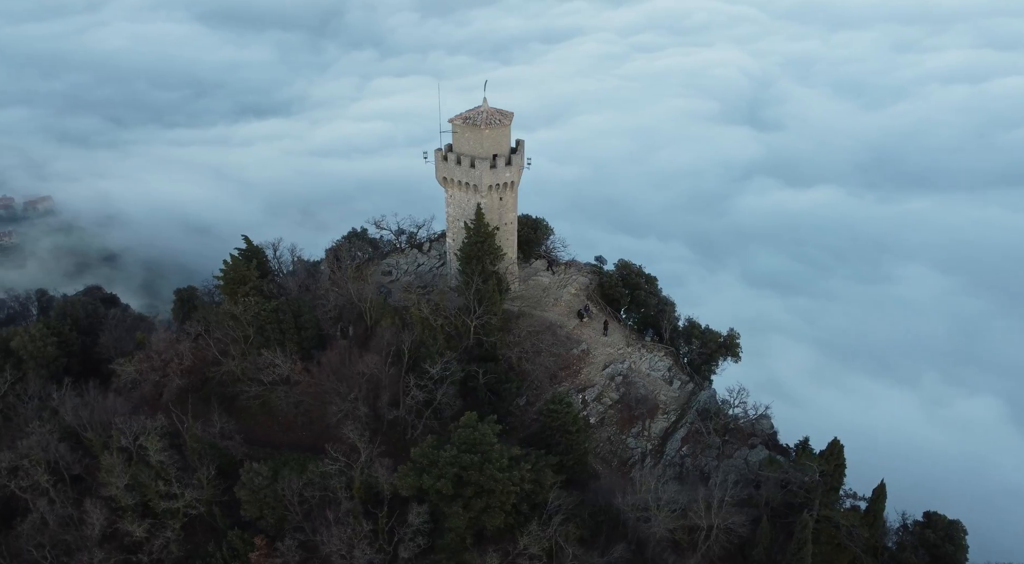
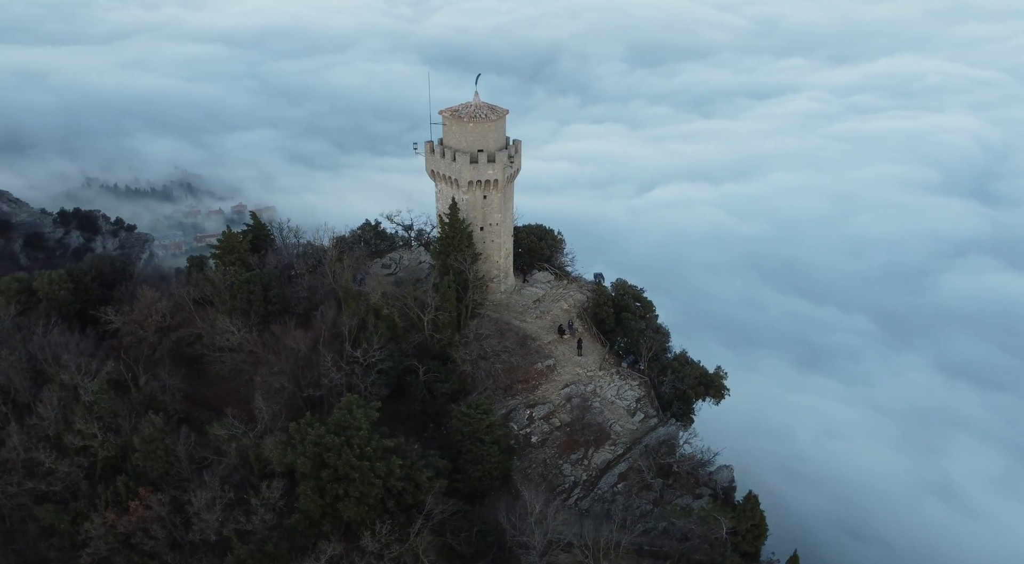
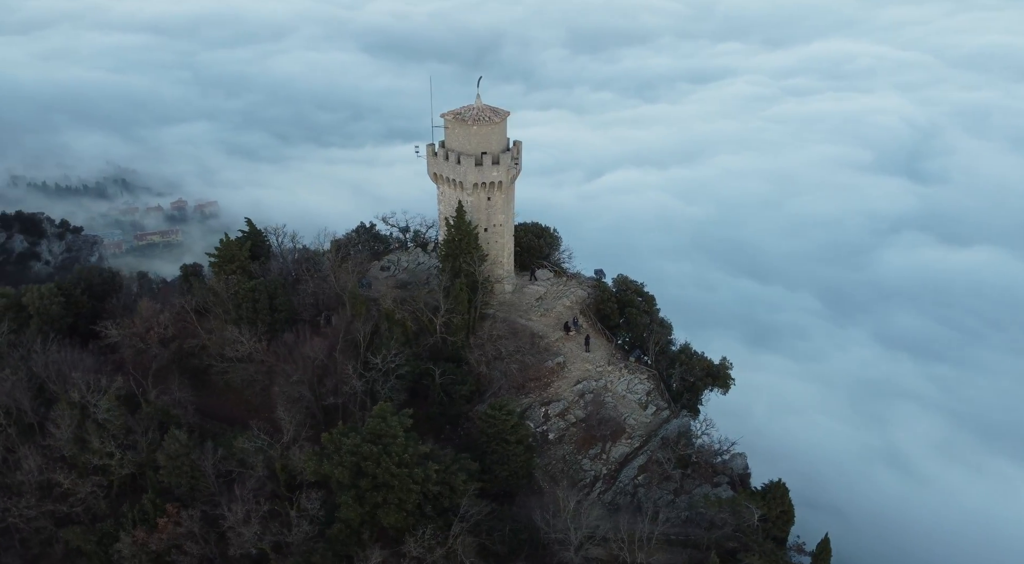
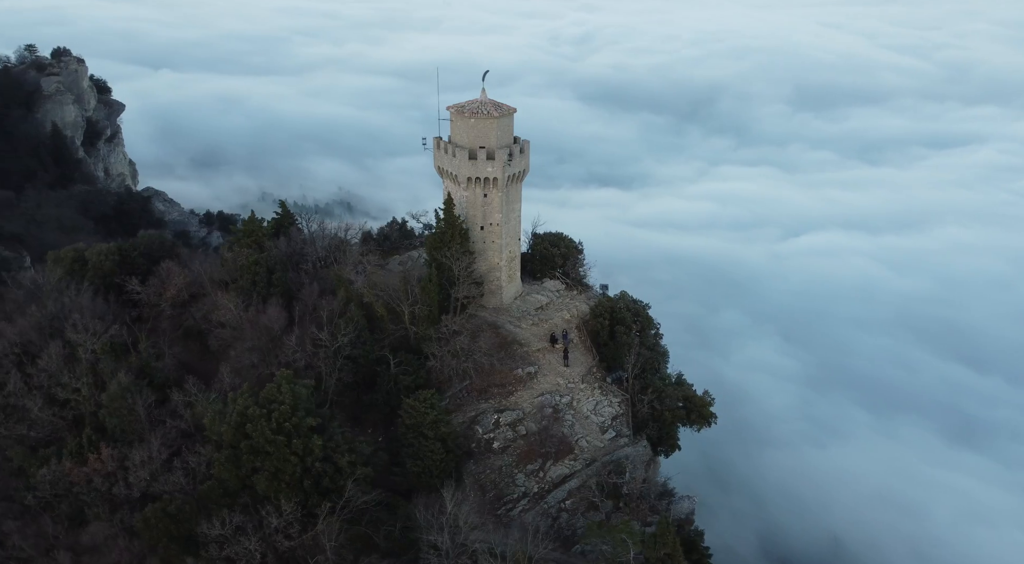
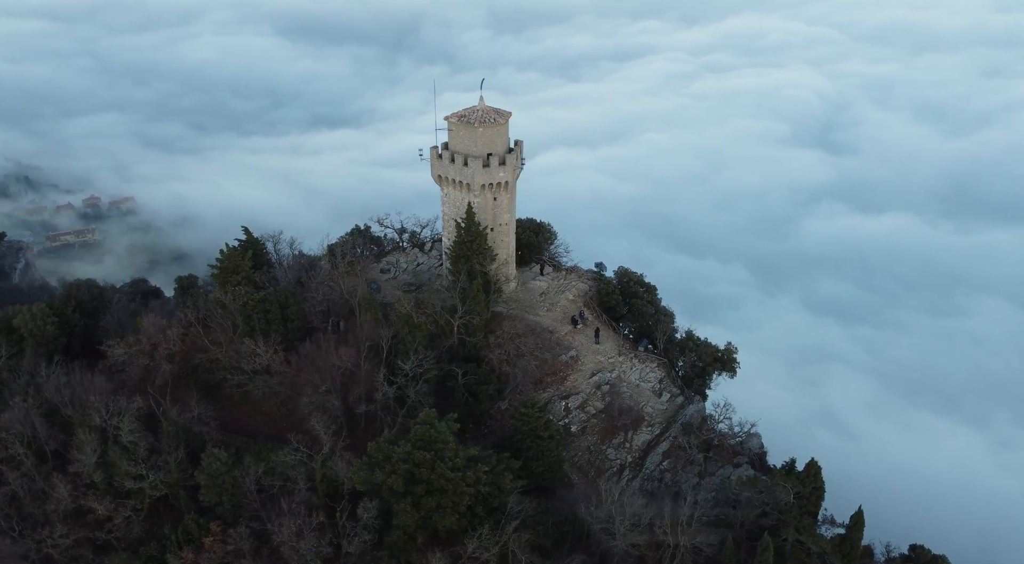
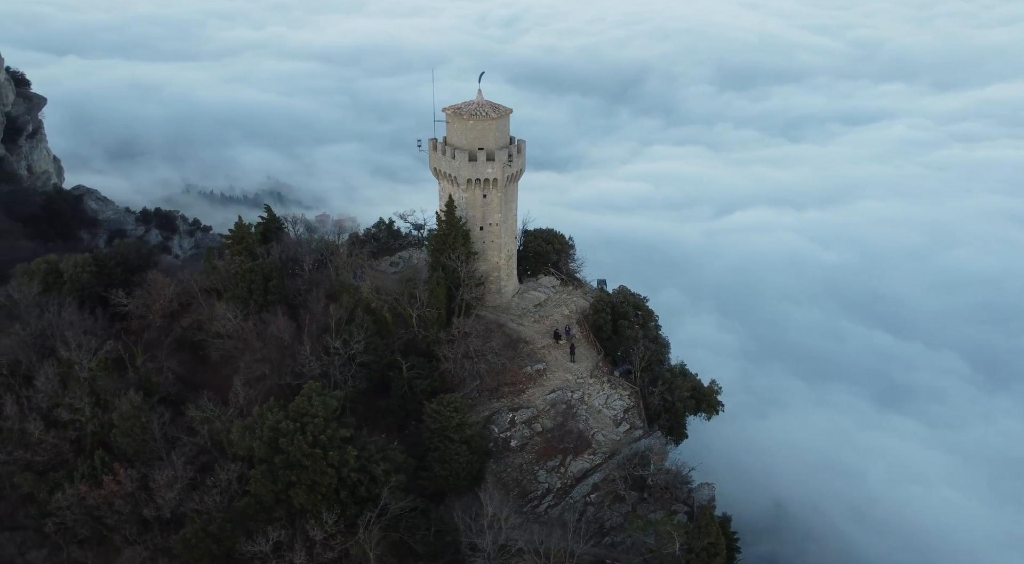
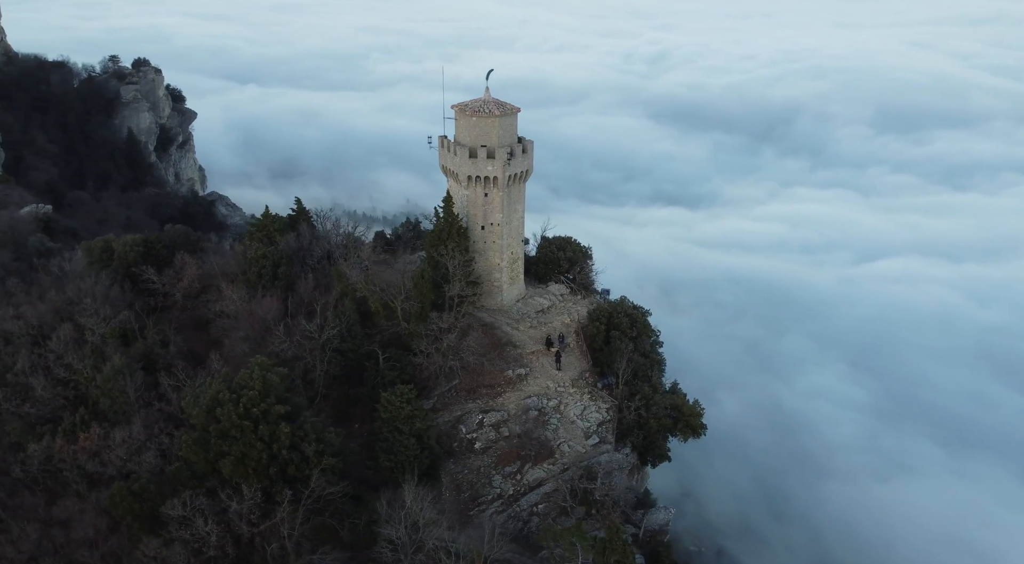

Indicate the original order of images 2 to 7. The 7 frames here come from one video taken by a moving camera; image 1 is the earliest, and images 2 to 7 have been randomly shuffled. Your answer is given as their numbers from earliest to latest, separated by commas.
5, 3, 2, 6, 4, 7
